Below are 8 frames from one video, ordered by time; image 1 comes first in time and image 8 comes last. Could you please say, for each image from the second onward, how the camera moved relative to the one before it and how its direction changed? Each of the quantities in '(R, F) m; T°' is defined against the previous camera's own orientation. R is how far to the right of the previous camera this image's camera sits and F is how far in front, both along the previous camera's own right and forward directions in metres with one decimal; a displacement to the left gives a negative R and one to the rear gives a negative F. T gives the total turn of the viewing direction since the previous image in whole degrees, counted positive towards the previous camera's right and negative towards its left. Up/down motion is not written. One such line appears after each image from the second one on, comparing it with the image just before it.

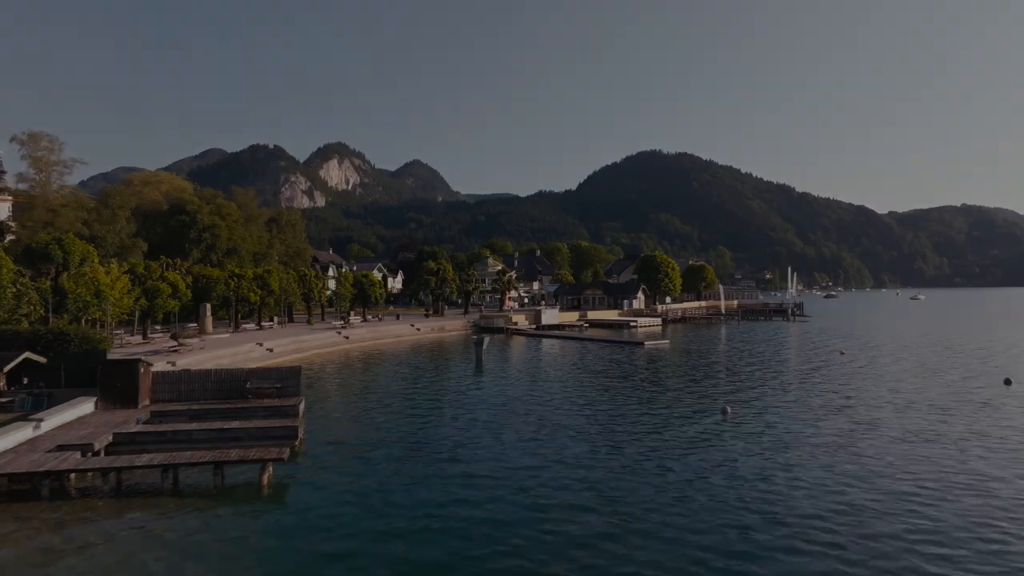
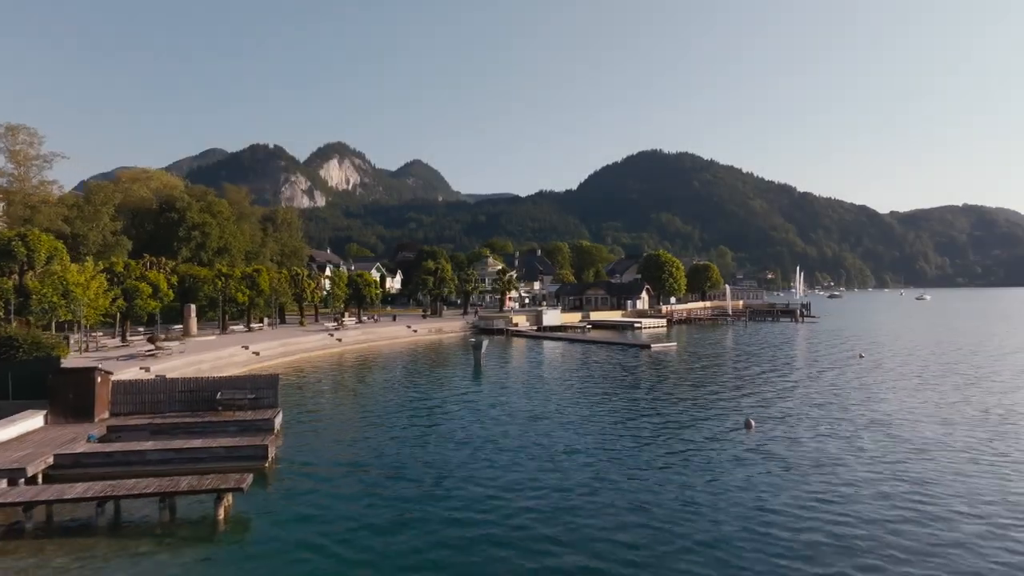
(0.0, +2.8) m; 0°
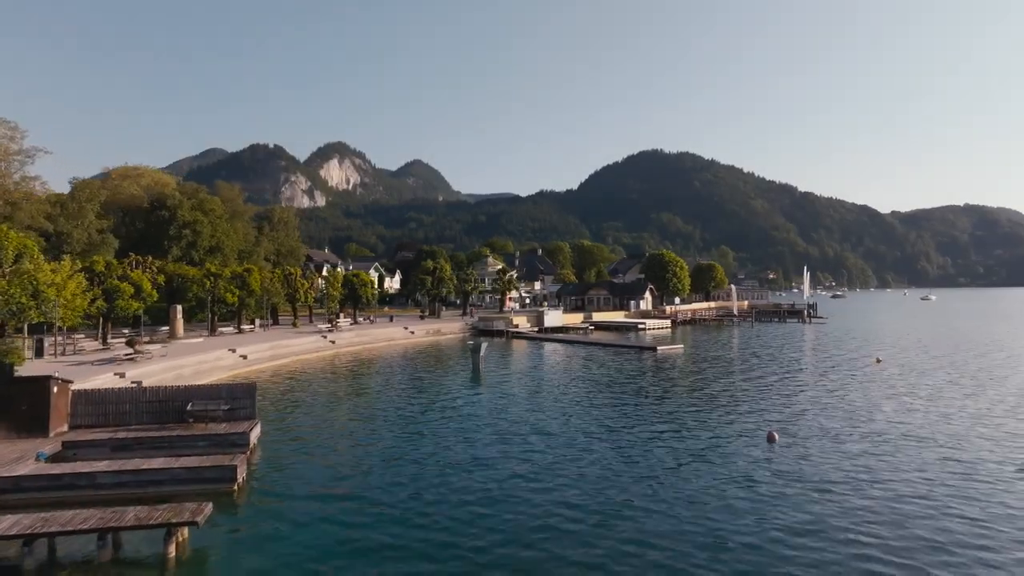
(0.0, +2.3) m; 0°
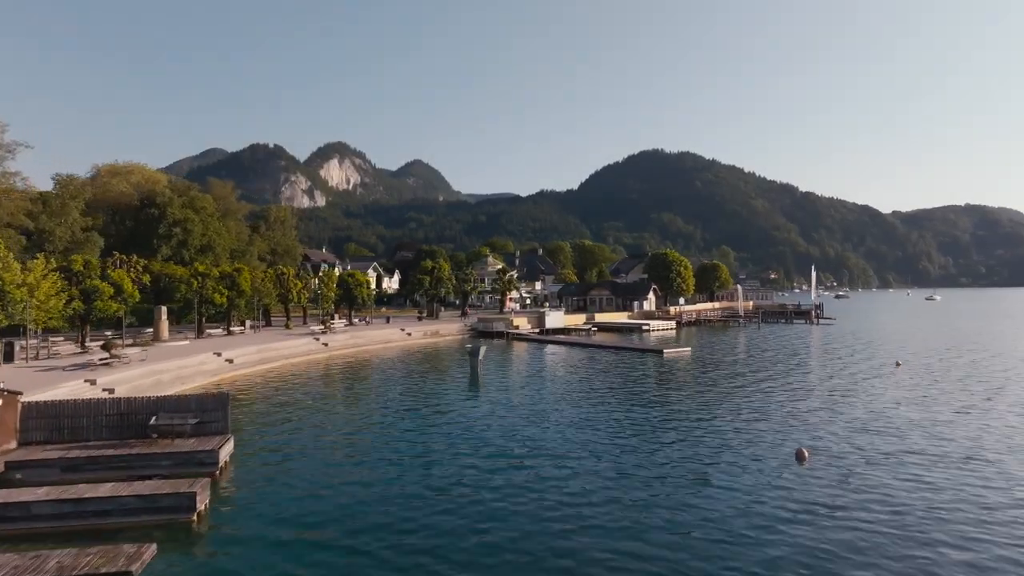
(0.0, +2.4) m; 0°
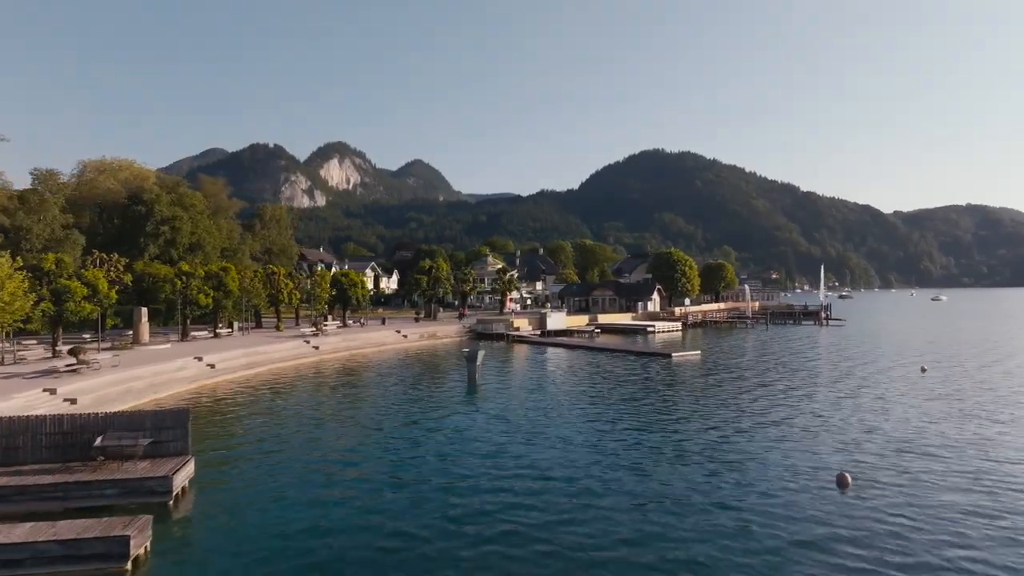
(0.0, +2.7) m; 0°
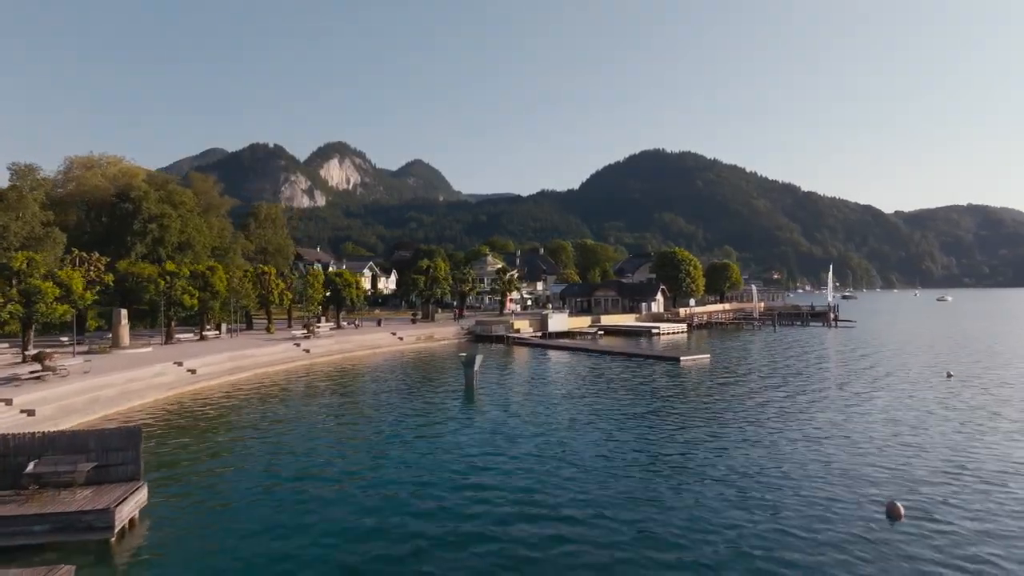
(0.0, +2.5) m; 0°
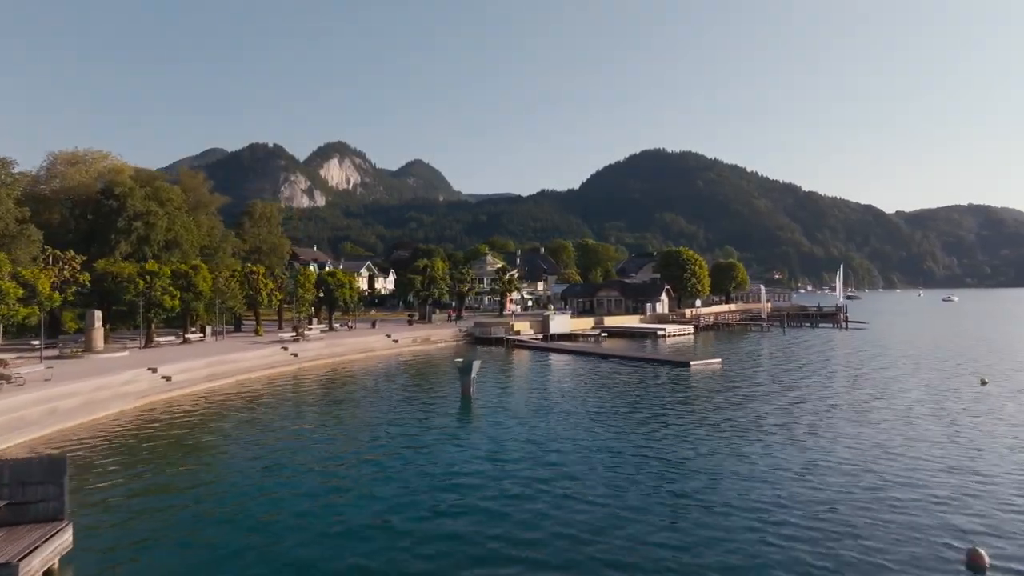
(0.0, +2.8) m; 0°
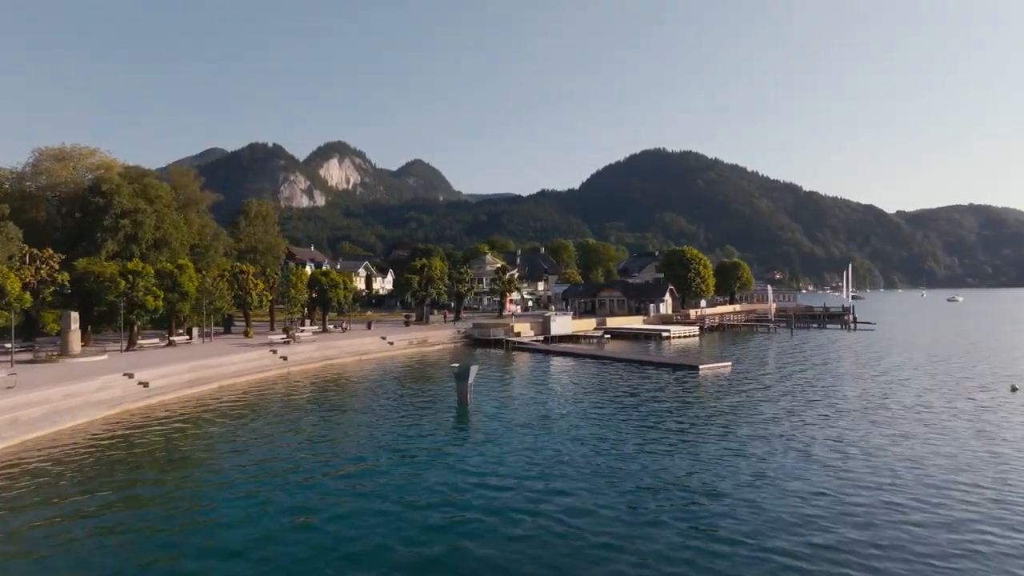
(0.0, +2.2) m; 0°
